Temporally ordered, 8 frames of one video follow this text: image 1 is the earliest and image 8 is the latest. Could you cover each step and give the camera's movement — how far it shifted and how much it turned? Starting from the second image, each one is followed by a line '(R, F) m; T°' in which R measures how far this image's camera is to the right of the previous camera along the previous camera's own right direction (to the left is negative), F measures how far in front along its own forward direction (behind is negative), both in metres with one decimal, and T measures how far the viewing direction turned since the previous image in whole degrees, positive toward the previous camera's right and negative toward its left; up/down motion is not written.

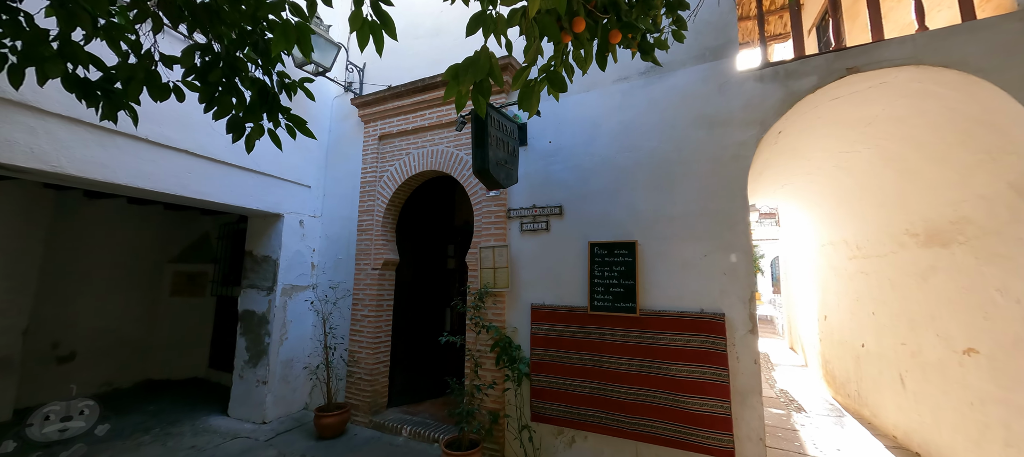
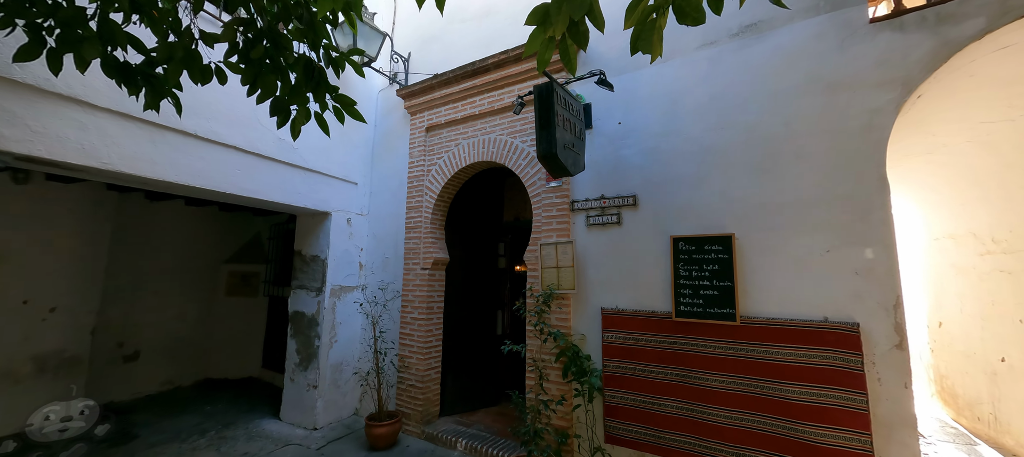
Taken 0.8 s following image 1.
(-0.3, +0.4) m; -5°
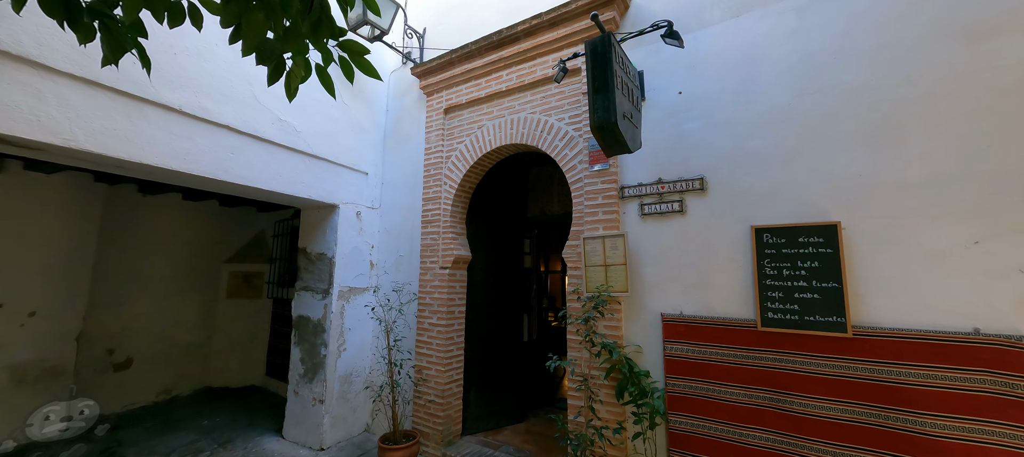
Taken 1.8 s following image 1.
(-0.3, +0.5) m; -1°
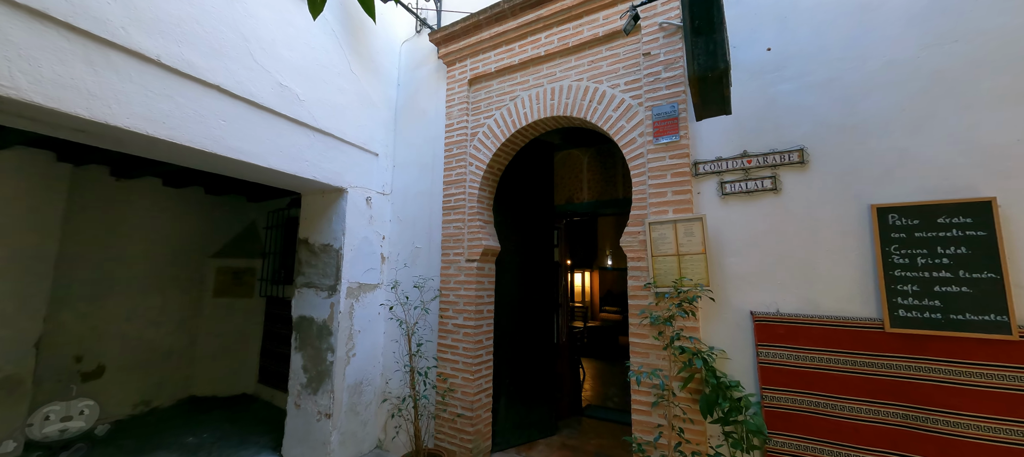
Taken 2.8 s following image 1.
(-0.4, +0.5) m; +2°
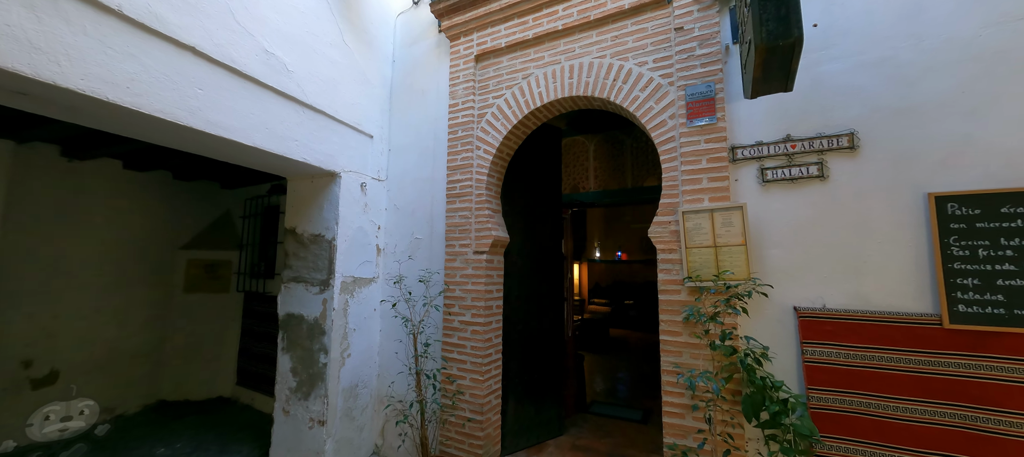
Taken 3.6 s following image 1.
(-0.3, +0.3) m; +3°
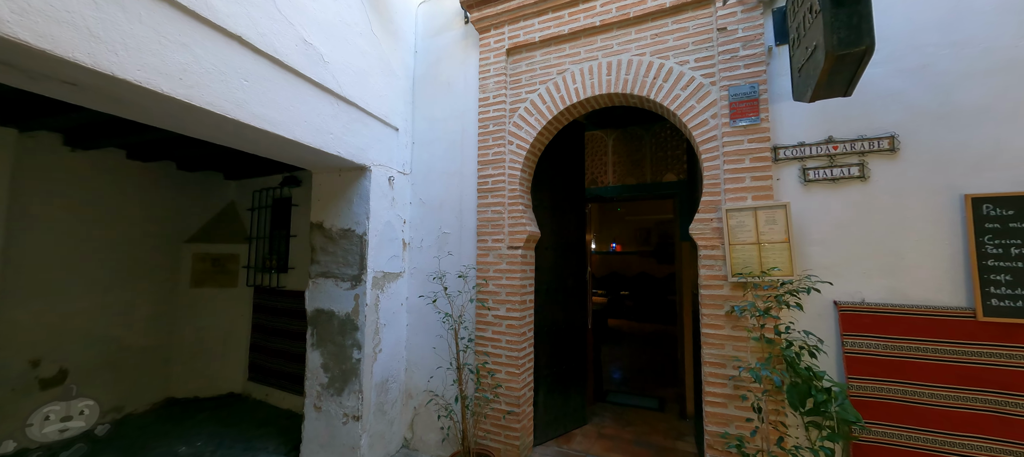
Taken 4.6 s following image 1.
(-0.4, 0.0) m; +3°
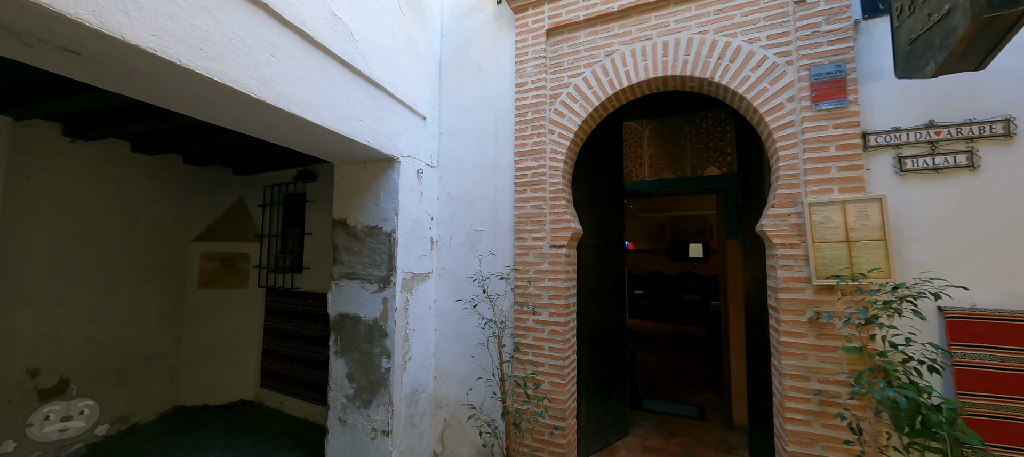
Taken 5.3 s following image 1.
(-0.3, +0.3) m; 0°
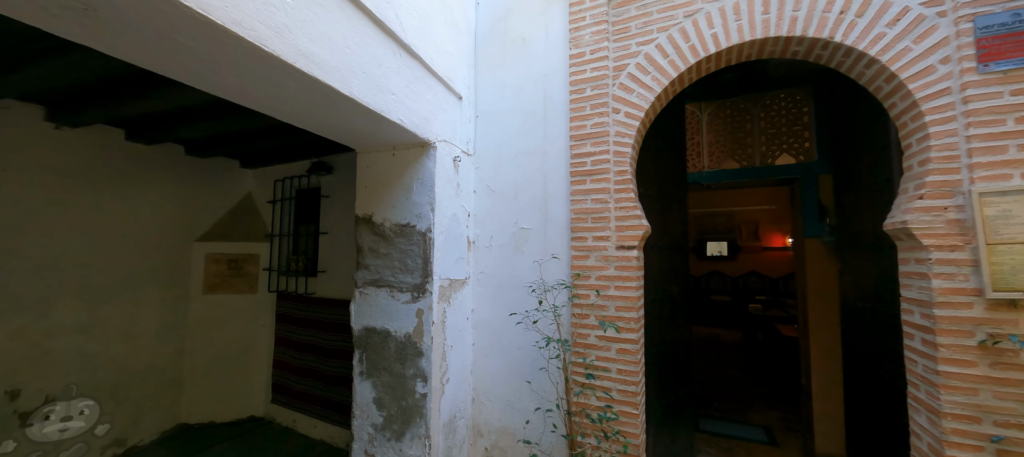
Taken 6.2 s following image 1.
(-0.4, +0.5) m; -1°
